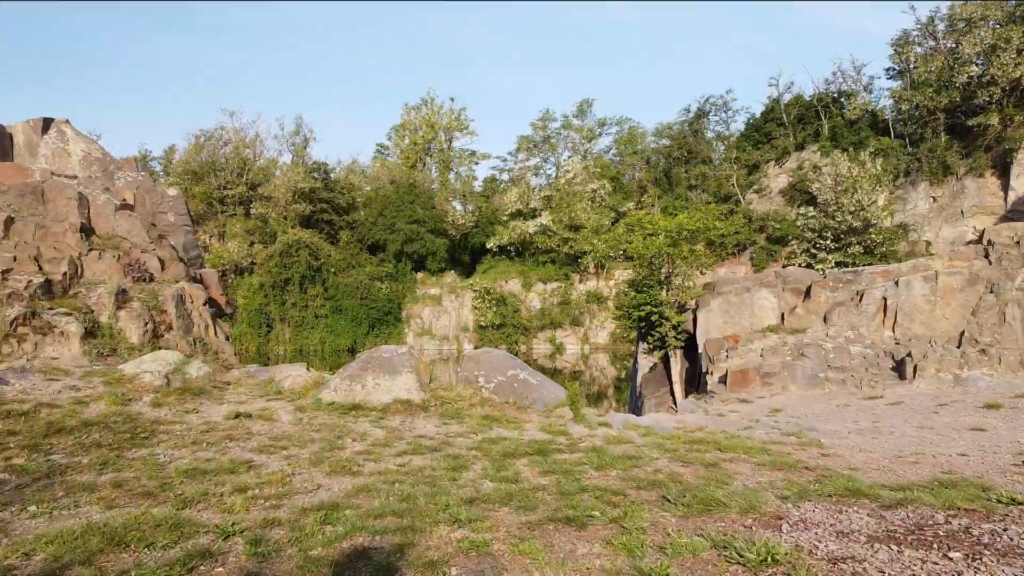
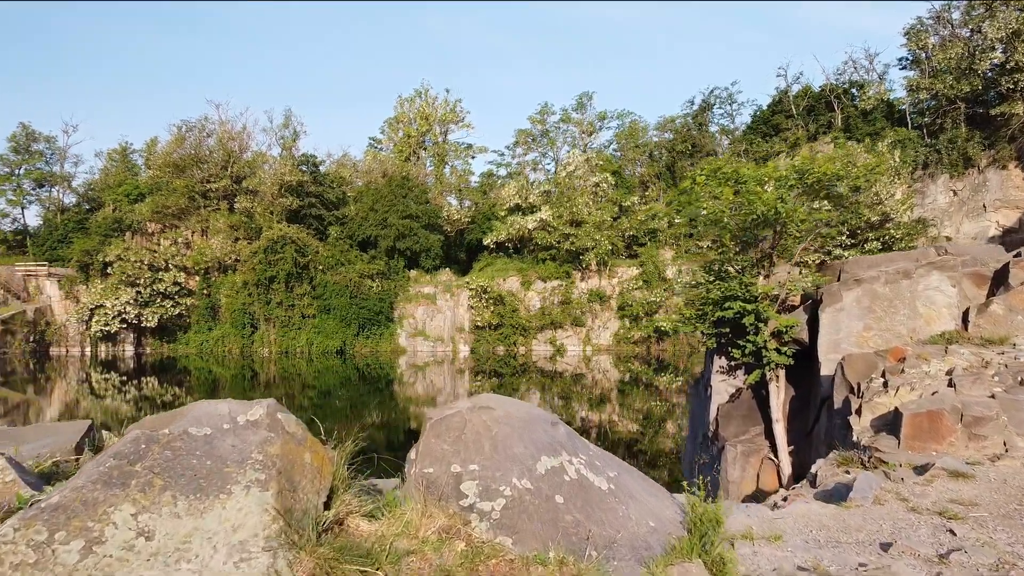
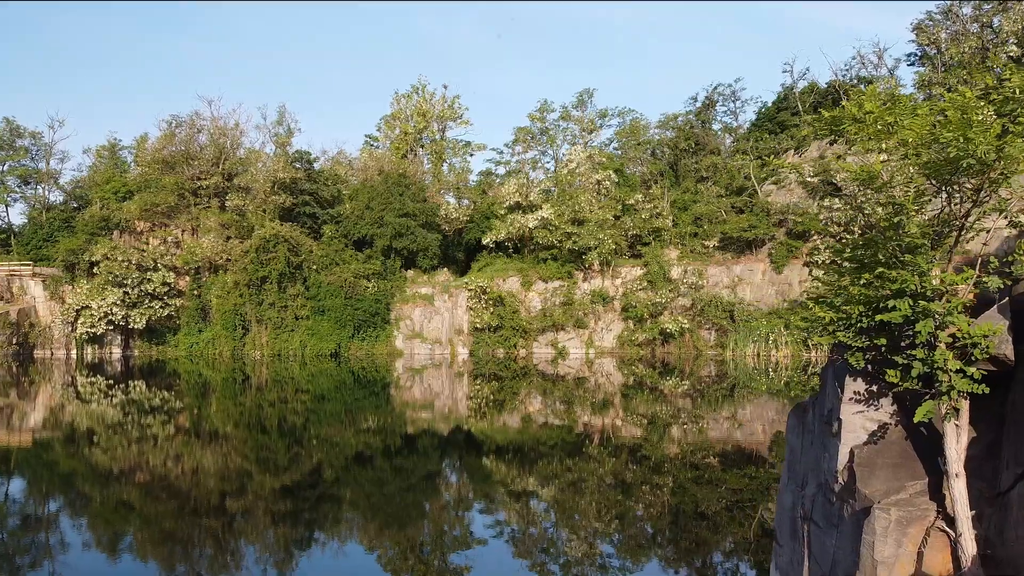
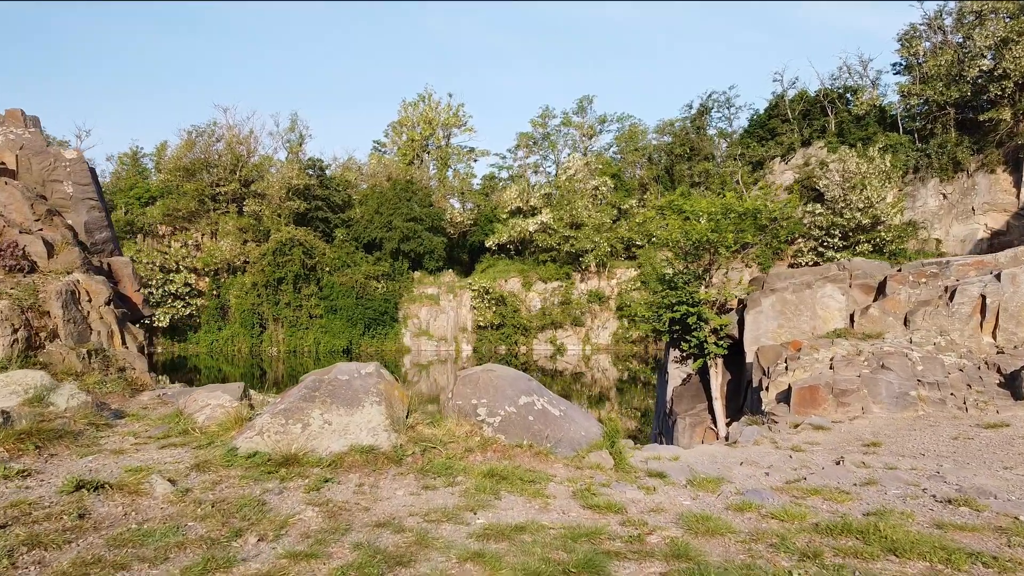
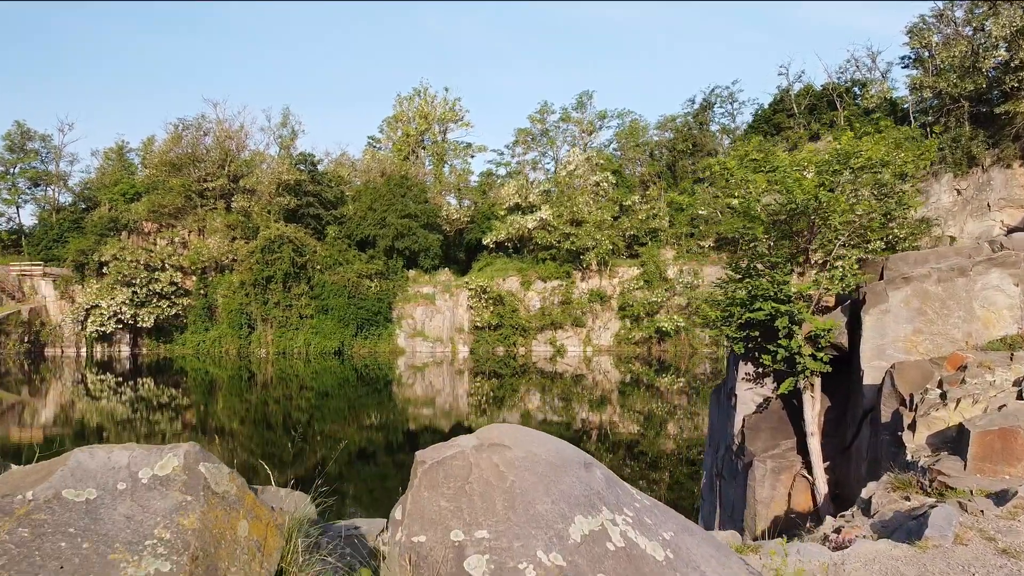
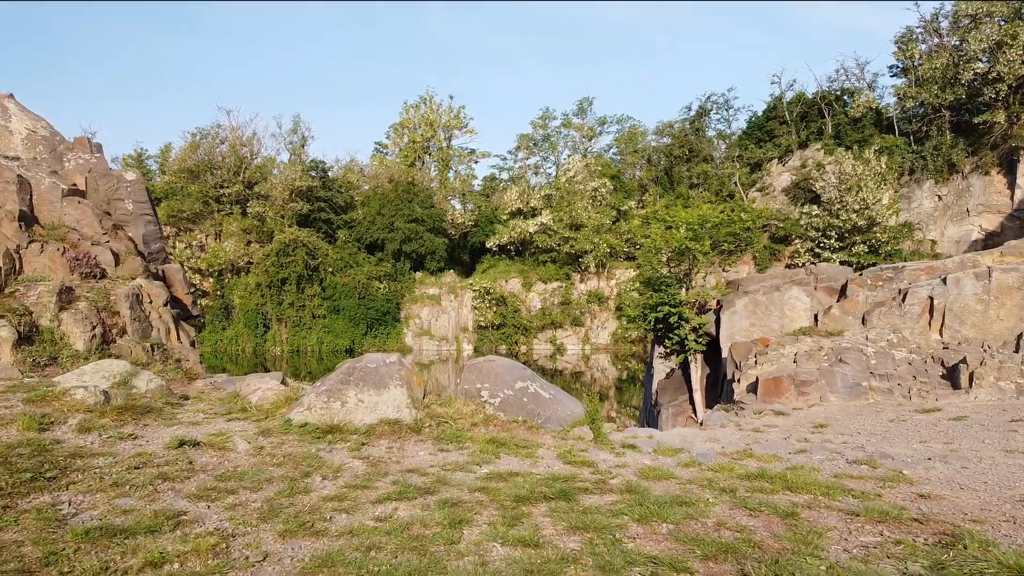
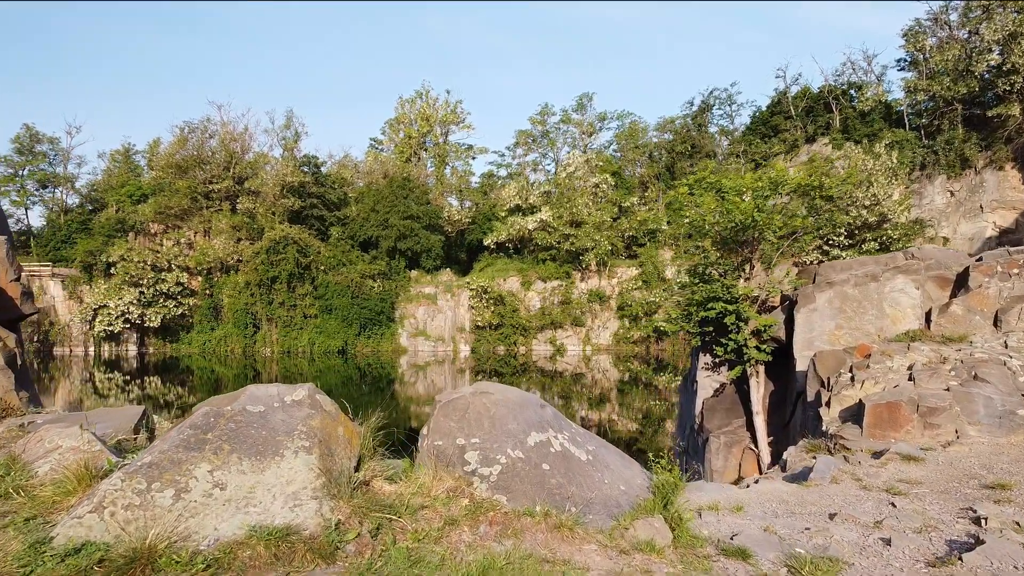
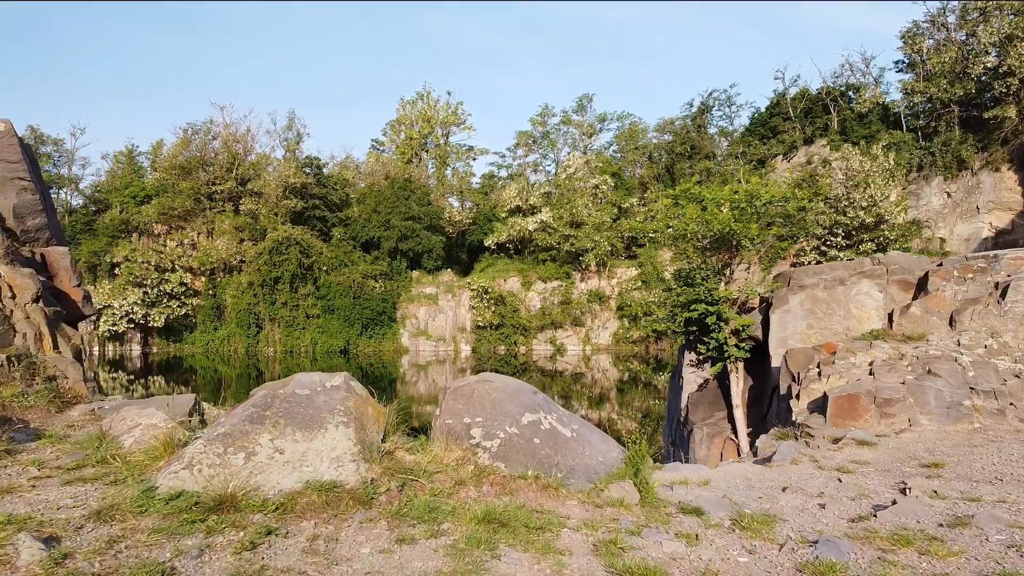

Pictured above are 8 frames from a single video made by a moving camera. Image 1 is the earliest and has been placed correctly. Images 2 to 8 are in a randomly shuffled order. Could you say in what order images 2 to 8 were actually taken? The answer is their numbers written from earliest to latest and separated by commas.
6, 4, 8, 7, 2, 5, 3
